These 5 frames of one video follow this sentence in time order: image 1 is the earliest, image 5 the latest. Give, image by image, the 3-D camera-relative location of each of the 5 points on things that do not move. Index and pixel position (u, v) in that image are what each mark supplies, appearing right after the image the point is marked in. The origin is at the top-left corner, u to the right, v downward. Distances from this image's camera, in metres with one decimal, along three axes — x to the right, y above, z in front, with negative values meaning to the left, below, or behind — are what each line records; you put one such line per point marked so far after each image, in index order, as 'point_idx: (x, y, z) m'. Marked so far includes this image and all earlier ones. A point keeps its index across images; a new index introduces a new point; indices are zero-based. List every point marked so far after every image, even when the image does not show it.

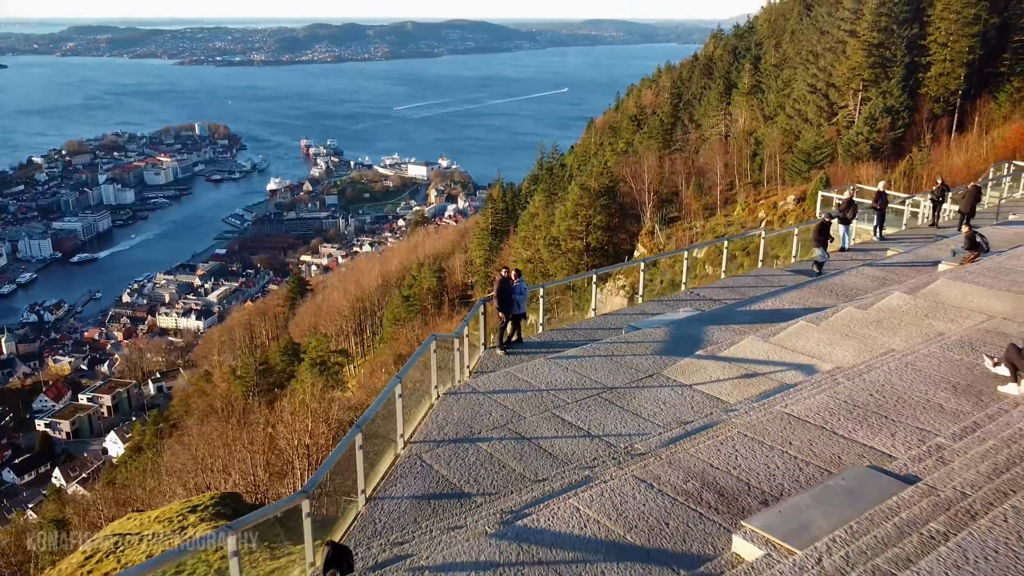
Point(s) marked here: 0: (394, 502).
0: (-0.7, -1.2, +4.2) m
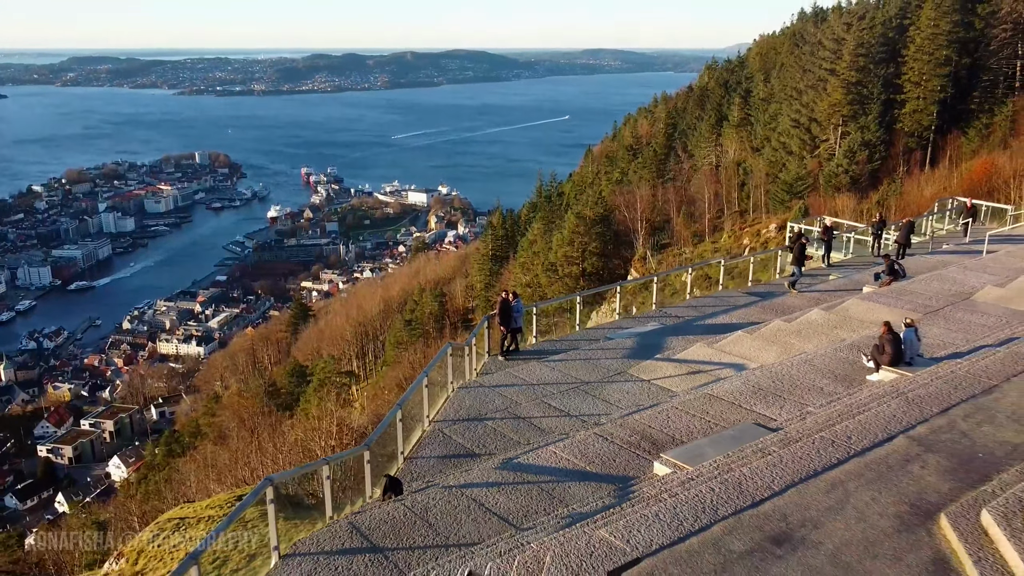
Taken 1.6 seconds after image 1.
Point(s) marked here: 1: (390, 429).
0: (-0.7, -1.4, +5.8) m
1: (-0.9, -1.1, +5.4) m
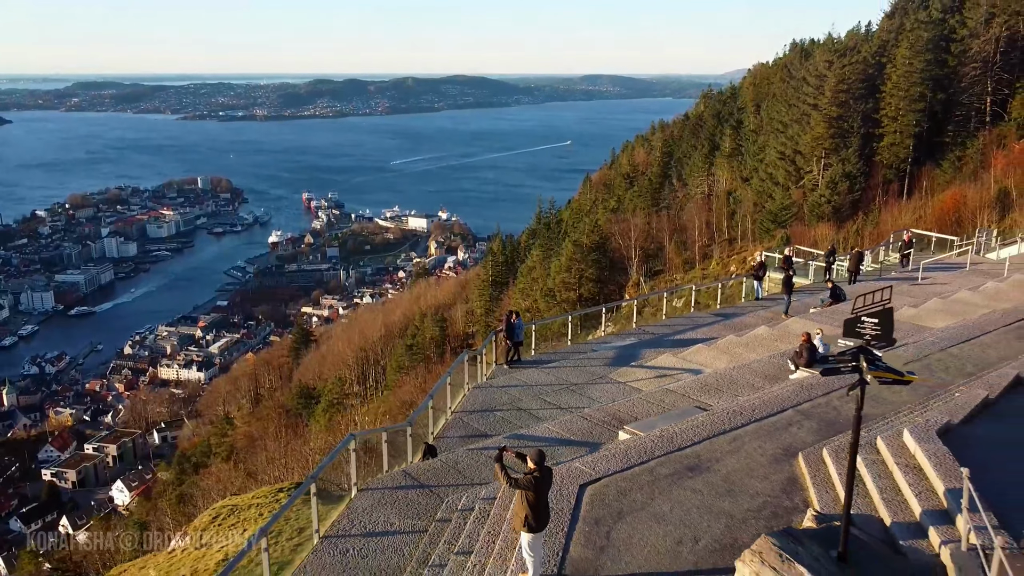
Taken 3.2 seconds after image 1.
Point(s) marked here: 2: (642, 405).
0: (-0.7, -1.6, +7.7) m
1: (-0.9, -1.3, +7.3) m
2: (+1.4, -1.2, +7.6) m
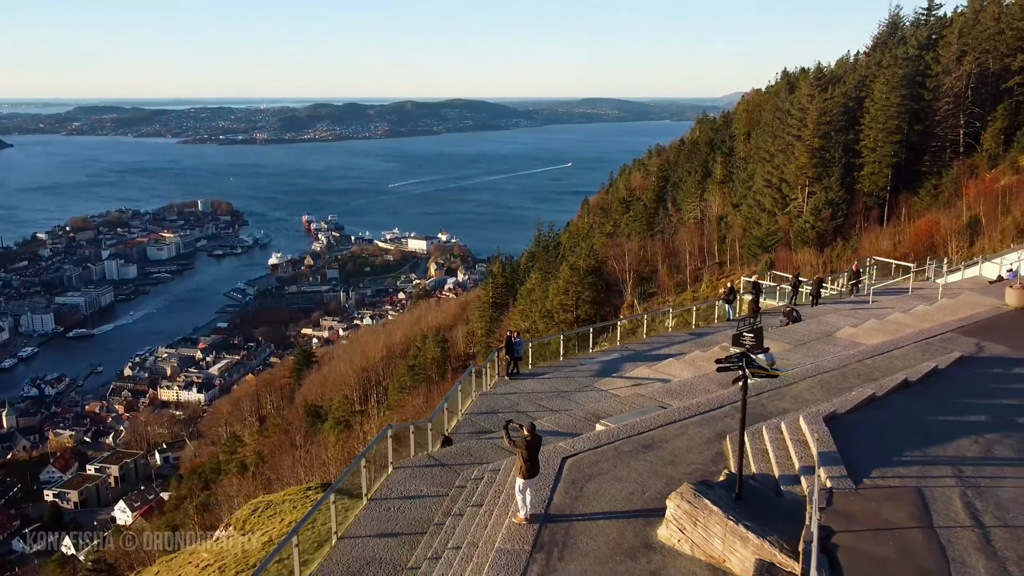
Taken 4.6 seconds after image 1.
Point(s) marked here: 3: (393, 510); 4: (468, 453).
0: (-0.7, -1.9, +9.4) m
1: (-0.9, -1.6, +9.1) m
2: (+1.4, -1.5, +9.4) m
3: (-1.1, -2.1, +6.9) m
4: (-0.5, -1.8, +8.1) m
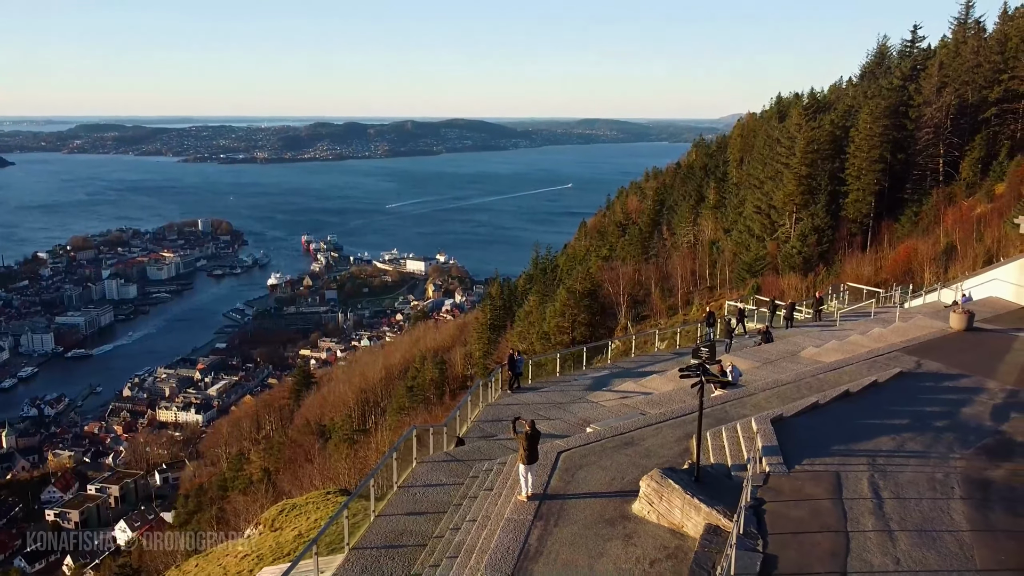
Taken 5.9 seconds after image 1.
0: (-0.6, -2.2, +10.9) m
1: (-0.8, -1.9, +10.6) m
2: (+1.4, -1.9, +10.9) m
3: (-1.1, -2.4, +8.4) m
4: (-0.5, -2.2, +9.6) m
